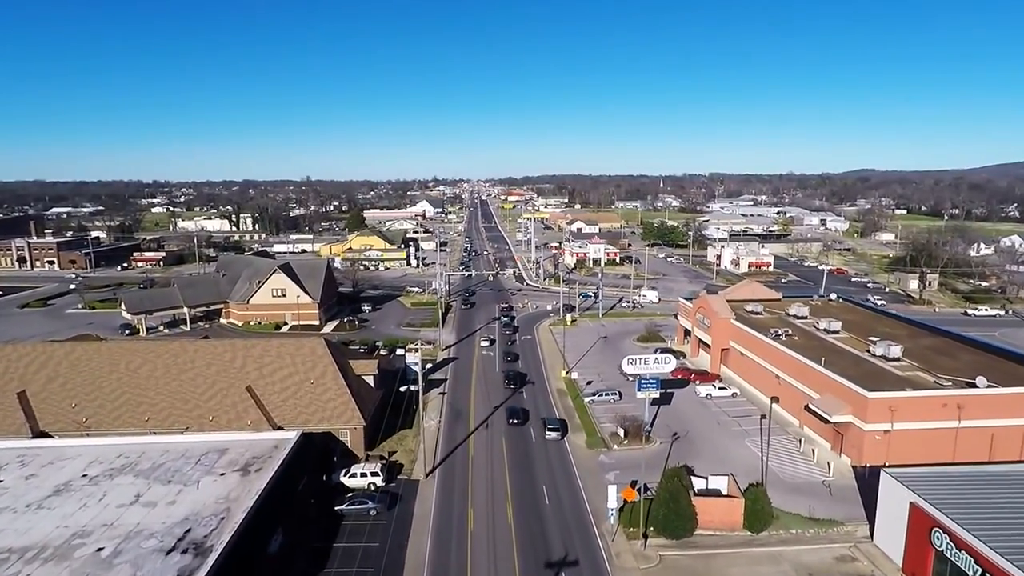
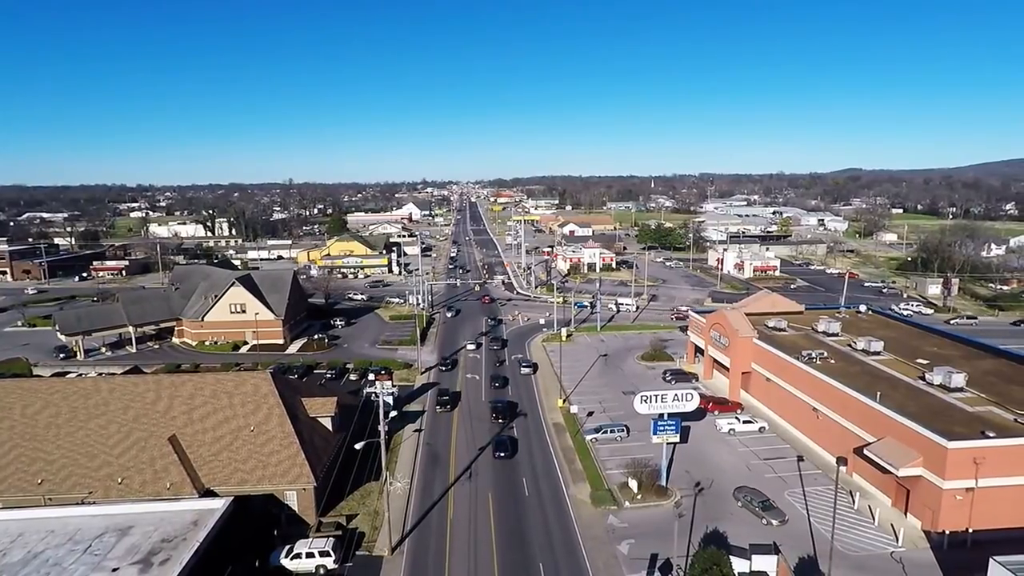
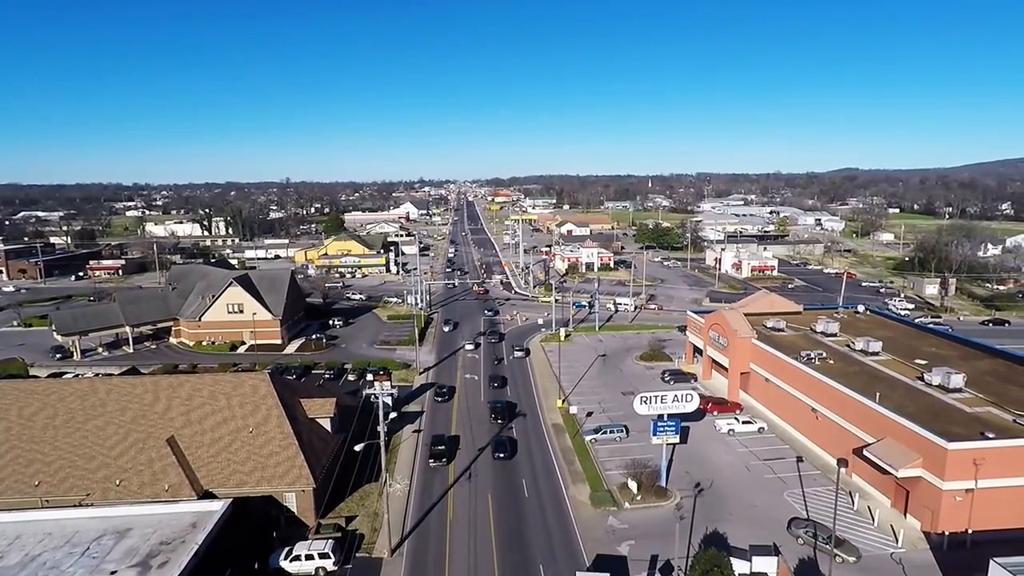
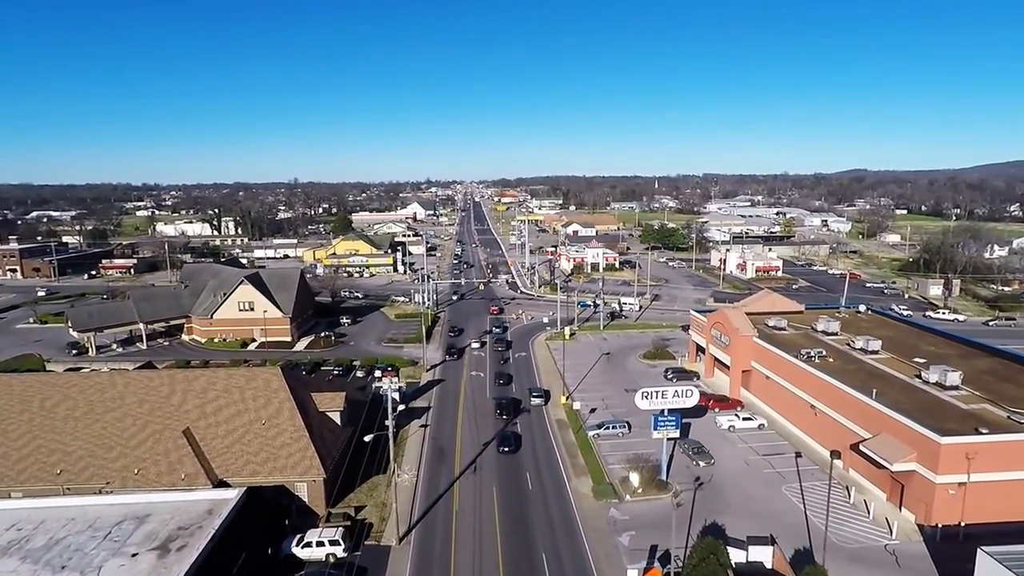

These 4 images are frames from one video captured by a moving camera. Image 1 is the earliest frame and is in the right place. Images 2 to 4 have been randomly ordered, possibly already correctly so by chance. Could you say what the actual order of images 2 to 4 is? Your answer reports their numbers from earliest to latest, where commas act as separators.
4, 2, 3
